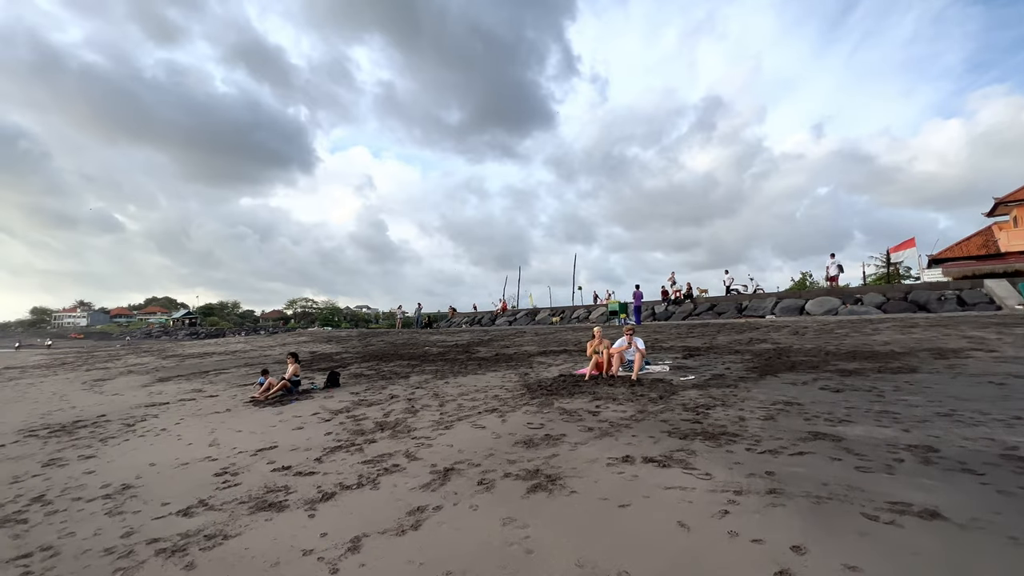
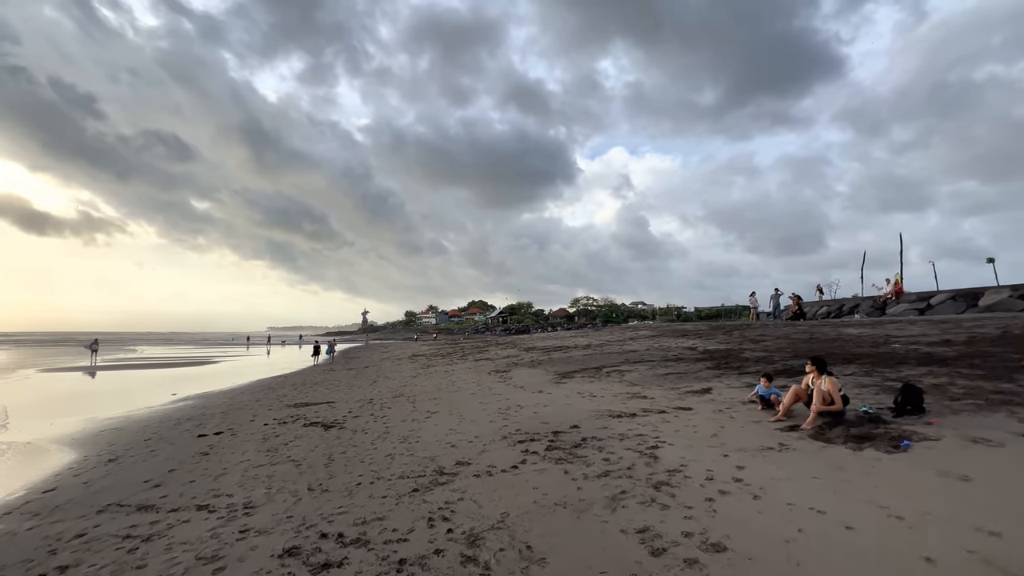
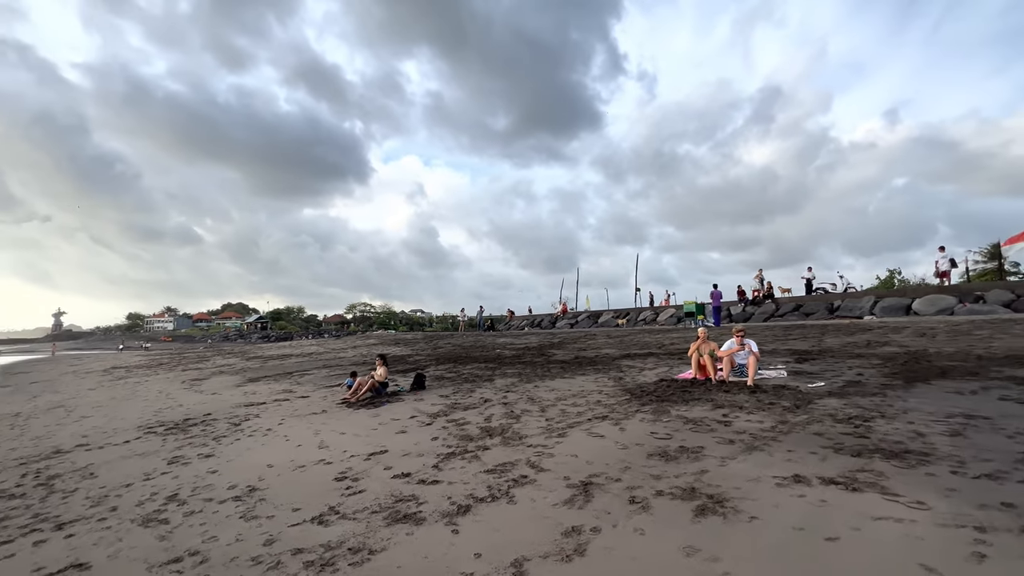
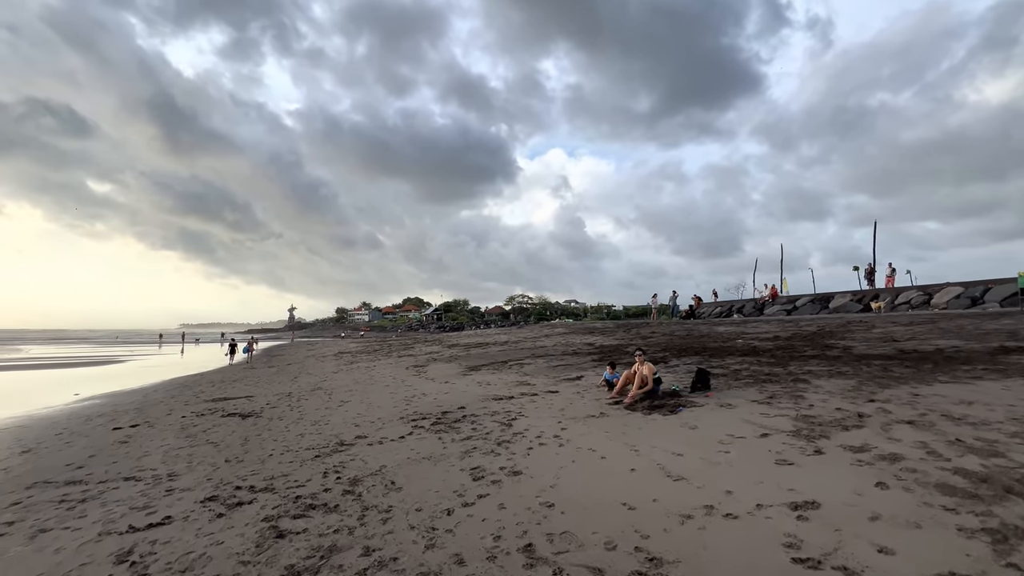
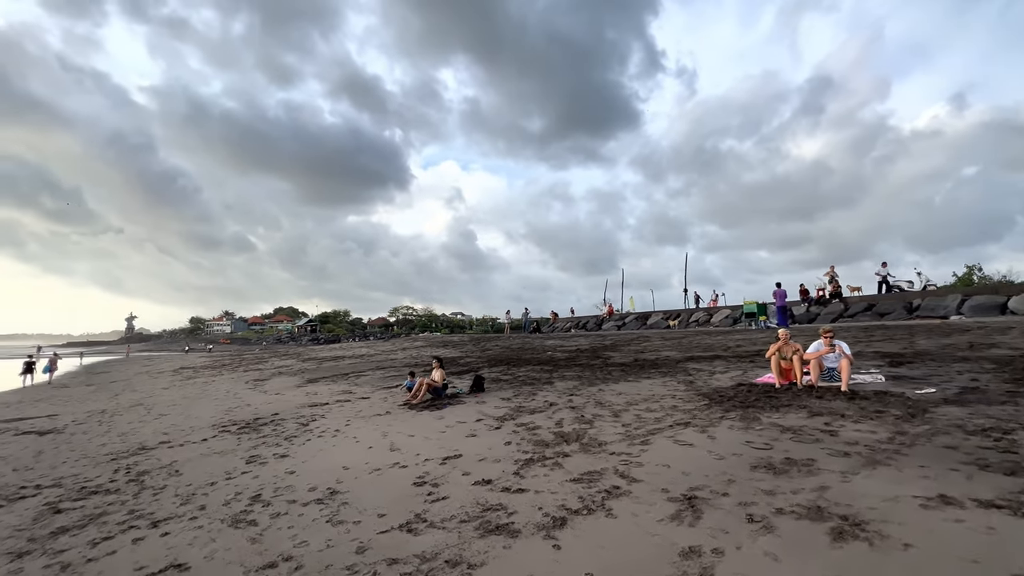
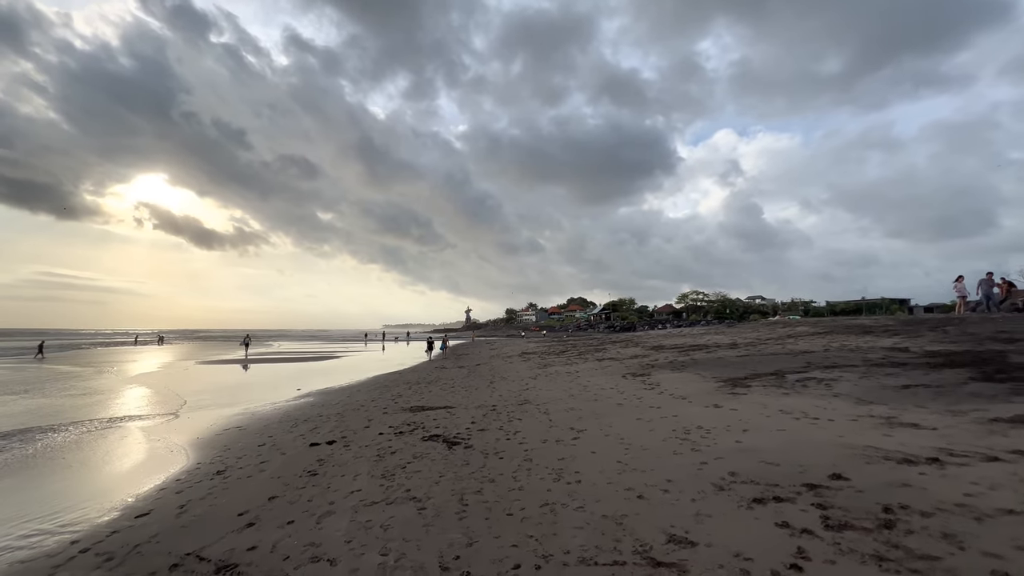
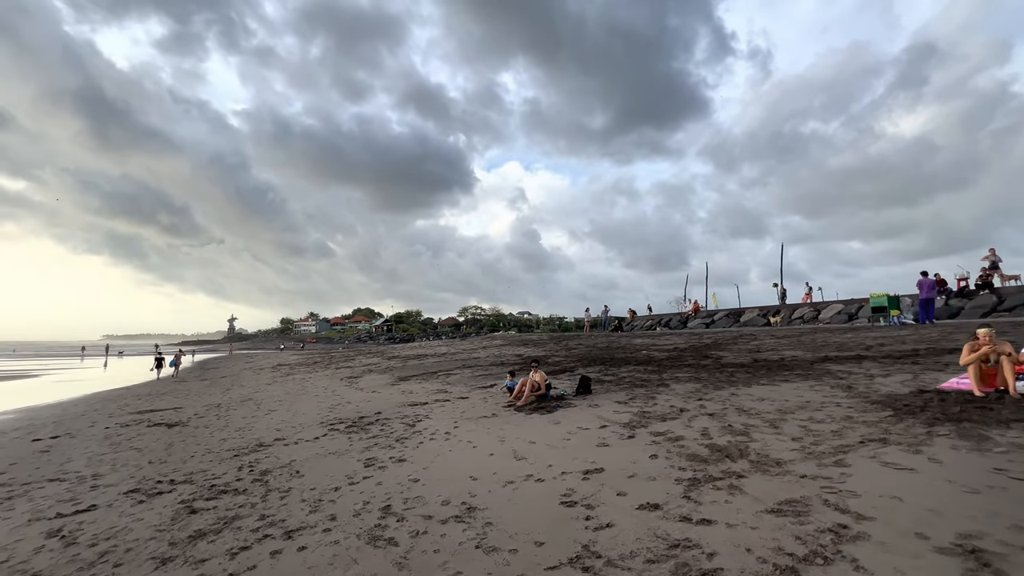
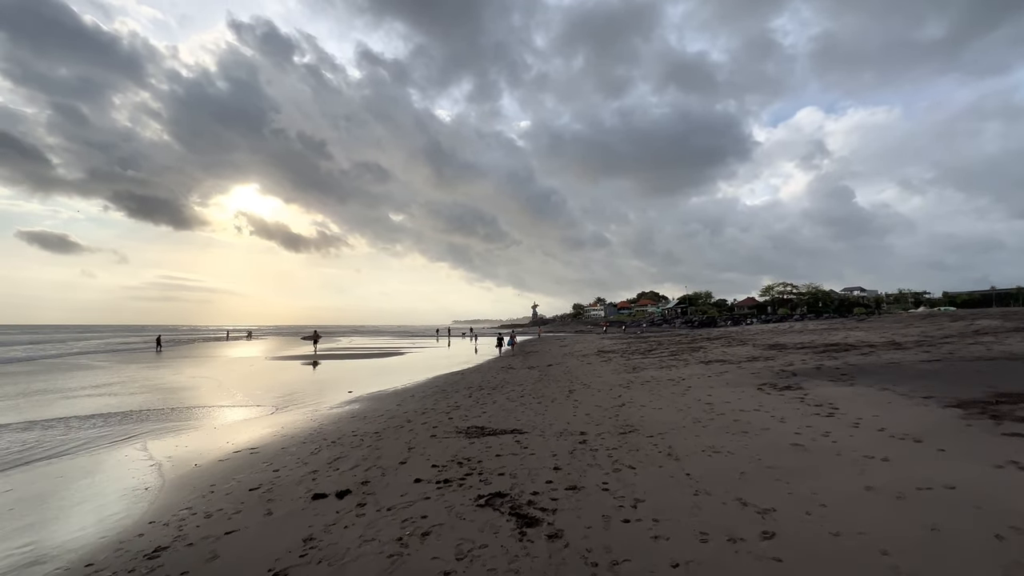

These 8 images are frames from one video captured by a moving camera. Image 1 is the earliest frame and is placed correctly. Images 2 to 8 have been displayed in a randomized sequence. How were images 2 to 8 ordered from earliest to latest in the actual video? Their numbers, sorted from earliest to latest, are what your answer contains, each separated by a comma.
3, 5, 7, 4, 2, 6, 8
